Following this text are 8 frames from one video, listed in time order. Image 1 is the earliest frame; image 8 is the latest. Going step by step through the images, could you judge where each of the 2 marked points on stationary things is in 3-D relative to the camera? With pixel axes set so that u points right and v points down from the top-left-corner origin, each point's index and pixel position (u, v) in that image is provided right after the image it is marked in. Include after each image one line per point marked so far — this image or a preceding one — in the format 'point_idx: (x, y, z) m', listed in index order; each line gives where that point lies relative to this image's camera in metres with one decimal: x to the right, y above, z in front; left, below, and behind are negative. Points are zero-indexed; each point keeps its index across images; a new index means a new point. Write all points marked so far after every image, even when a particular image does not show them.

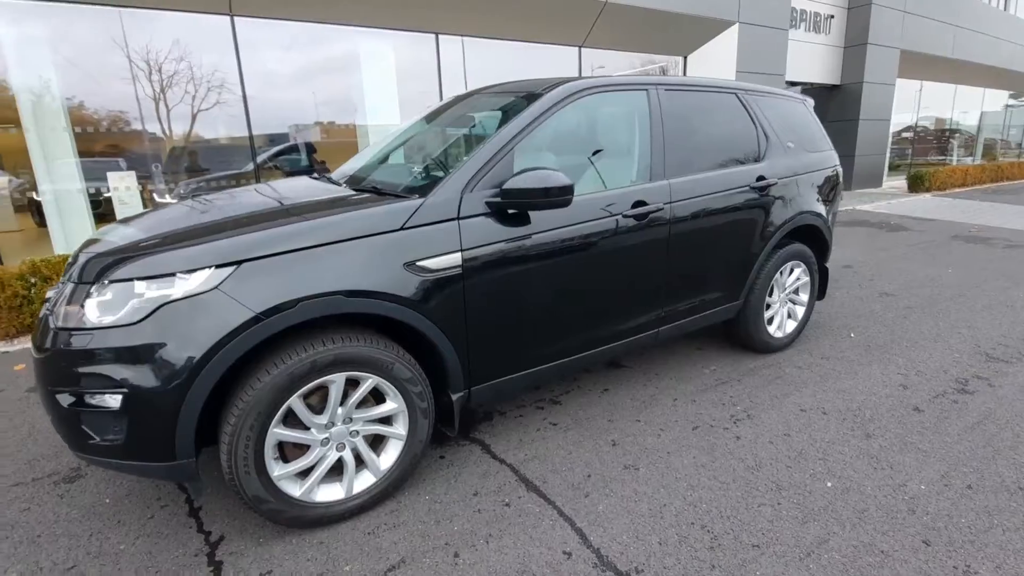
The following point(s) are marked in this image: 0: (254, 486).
0: (-1.0, -0.8, +2.1) m
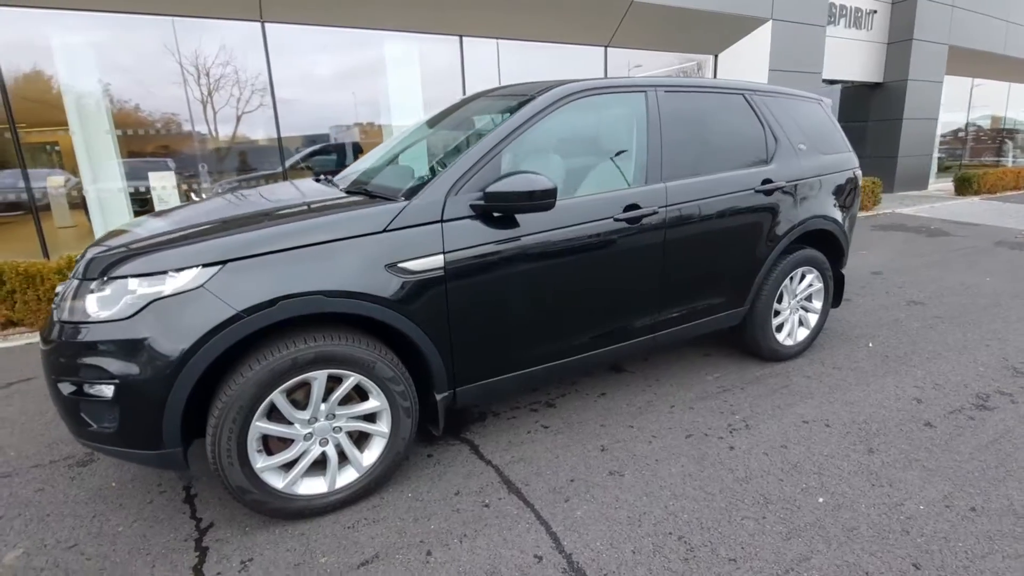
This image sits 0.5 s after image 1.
0: (-1.1, -0.8, +2.2) m
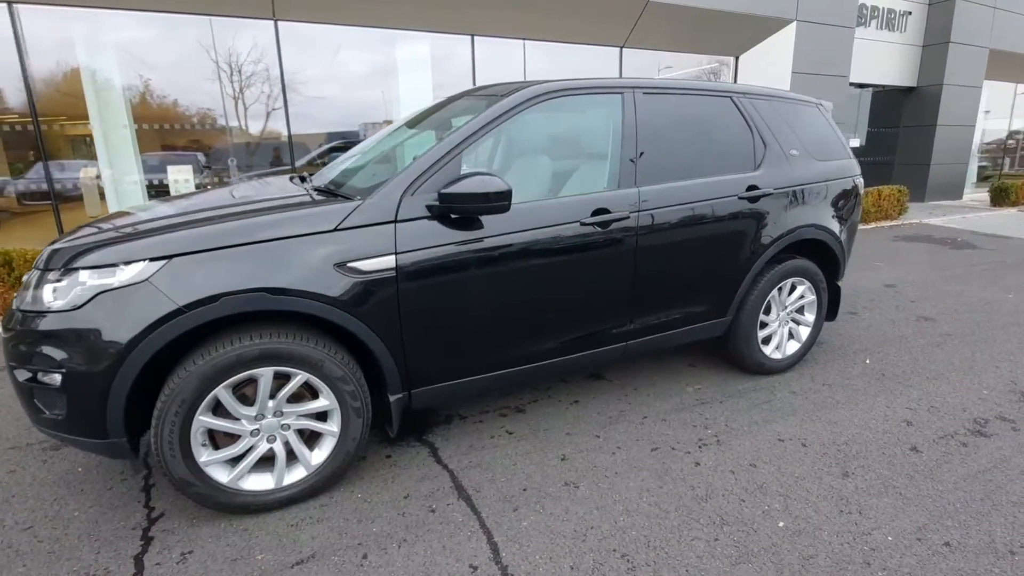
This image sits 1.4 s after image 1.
0: (-1.3, -0.7, +2.2) m
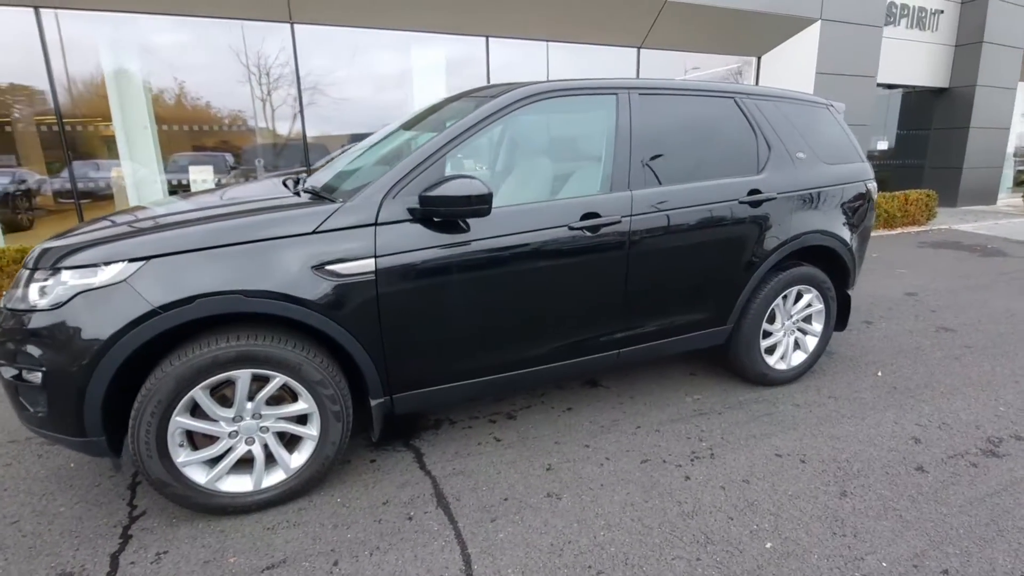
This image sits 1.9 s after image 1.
0: (-1.4, -0.7, +2.2) m
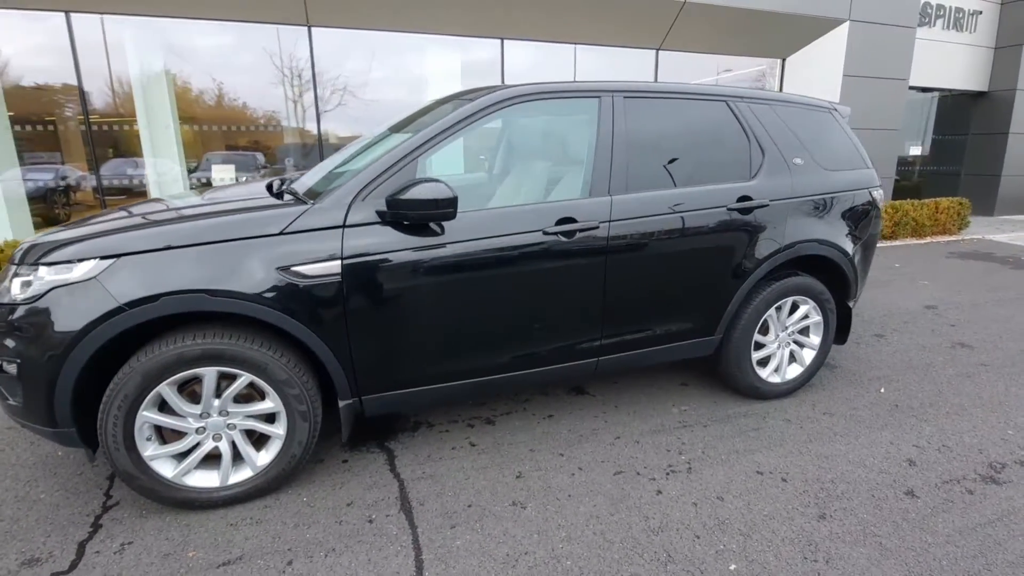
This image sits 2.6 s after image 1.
0: (-1.6, -0.7, +2.3) m
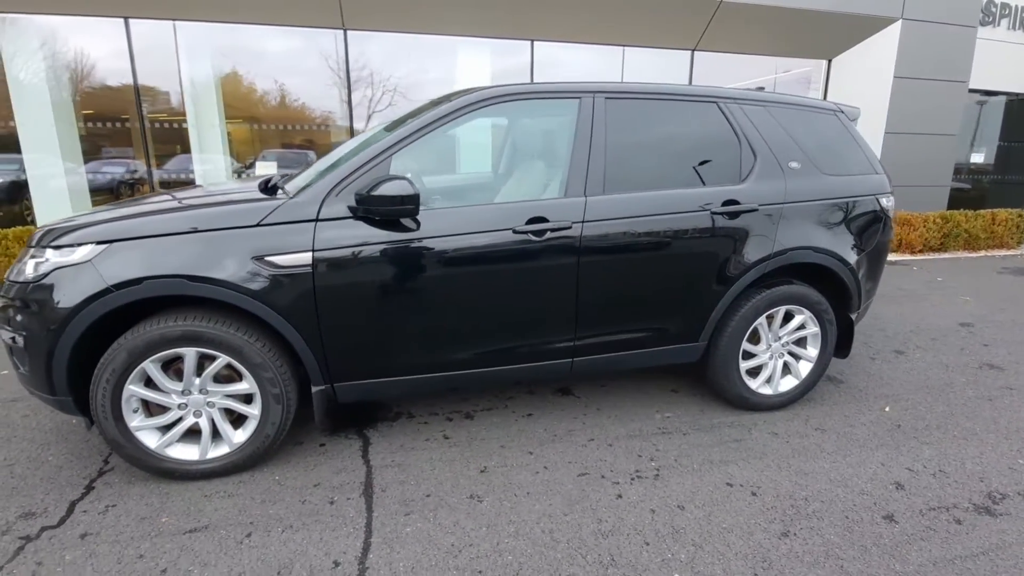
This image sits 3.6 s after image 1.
0: (-1.8, -0.6, +2.5) m
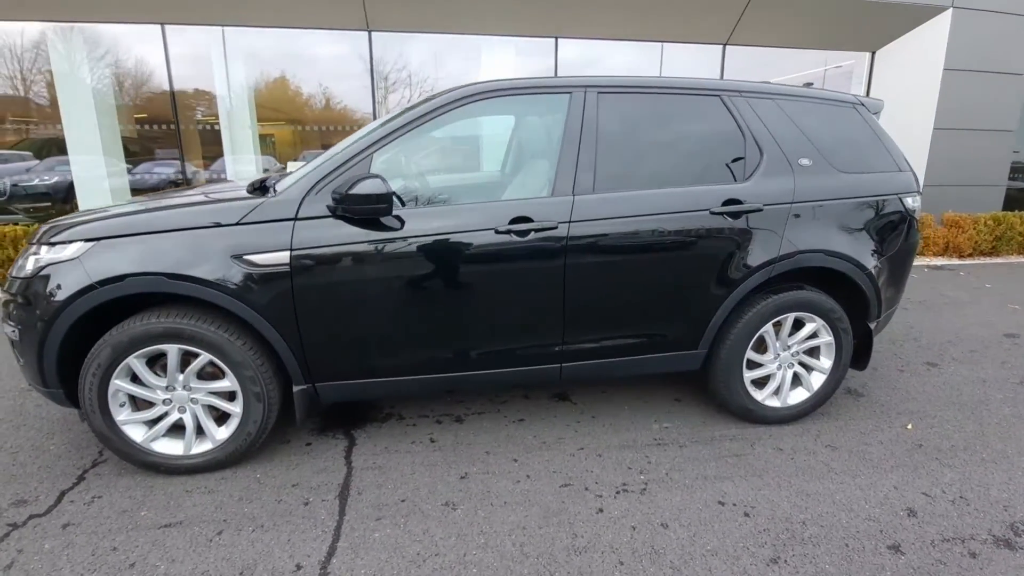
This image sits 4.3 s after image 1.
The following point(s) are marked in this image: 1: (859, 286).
0: (-1.9, -0.6, +2.5) m
1: (+1.9, 0.0, +2.9) m
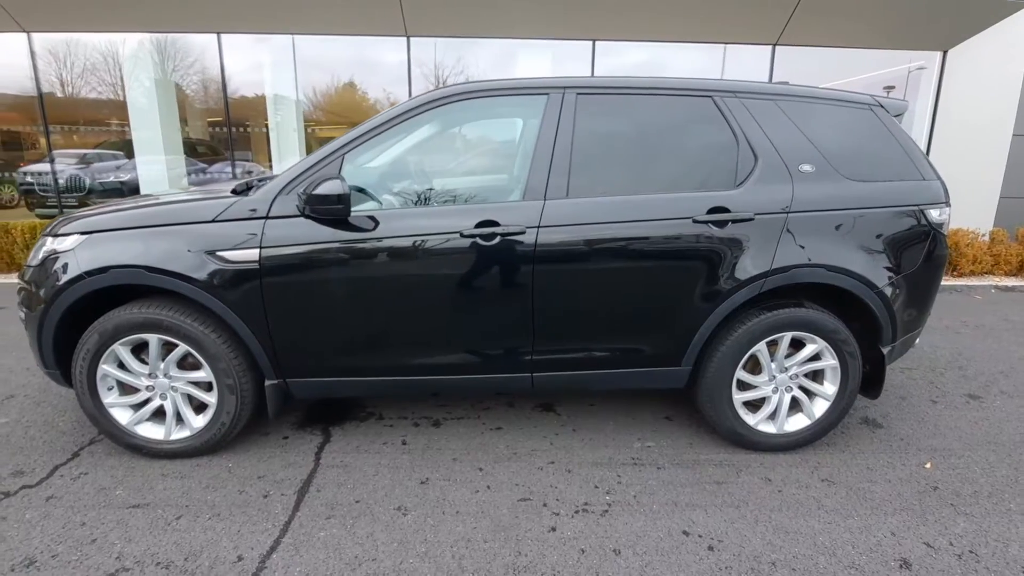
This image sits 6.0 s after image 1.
0: (-2.1, -0.6, +2.7) m
1: (+1.7, -0.1, +2.6) m
